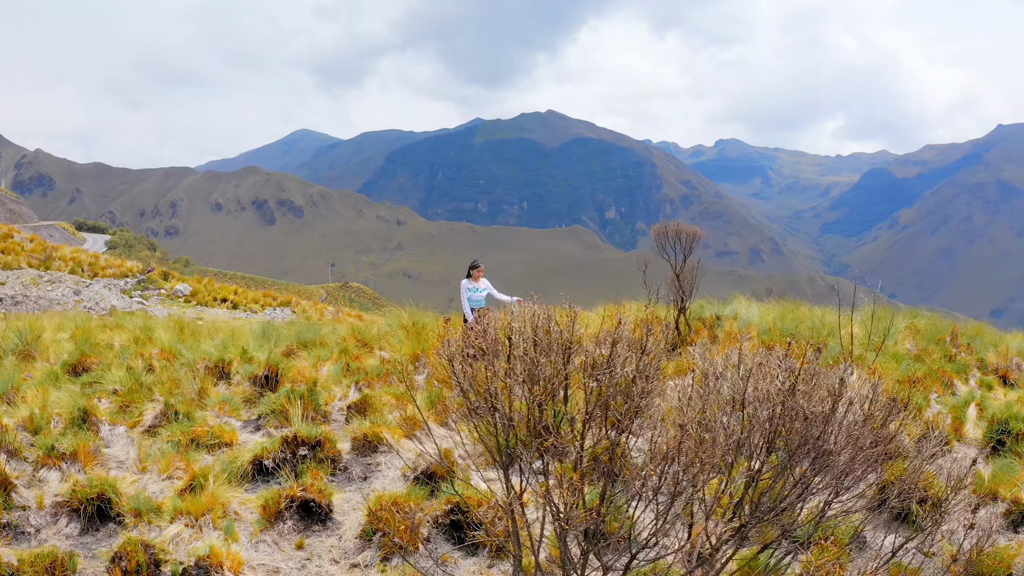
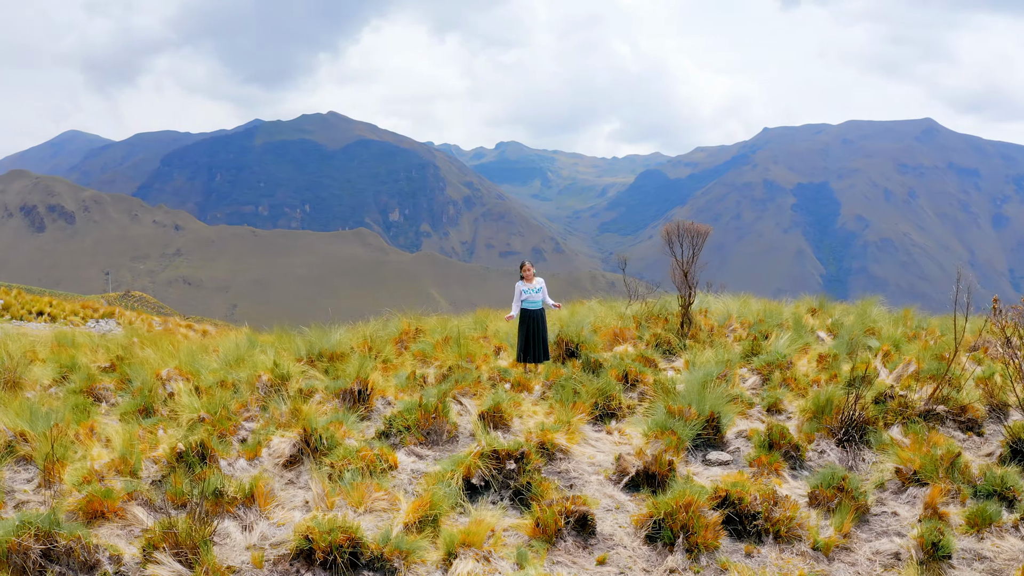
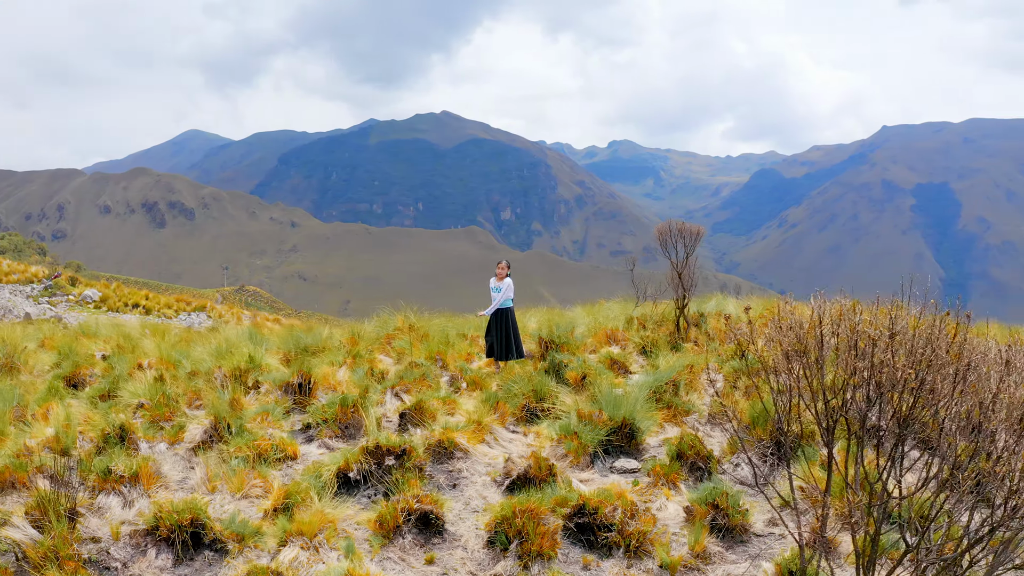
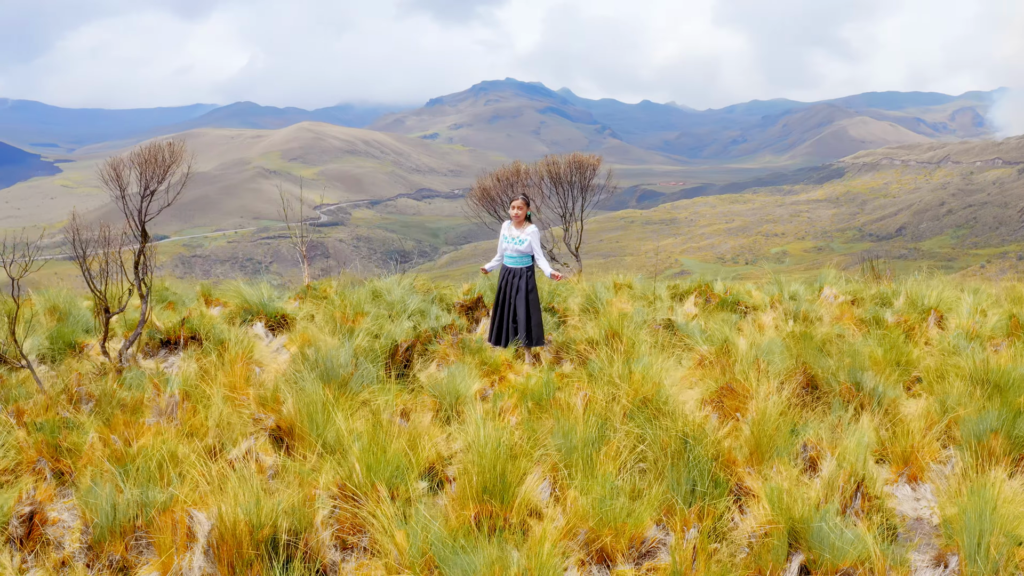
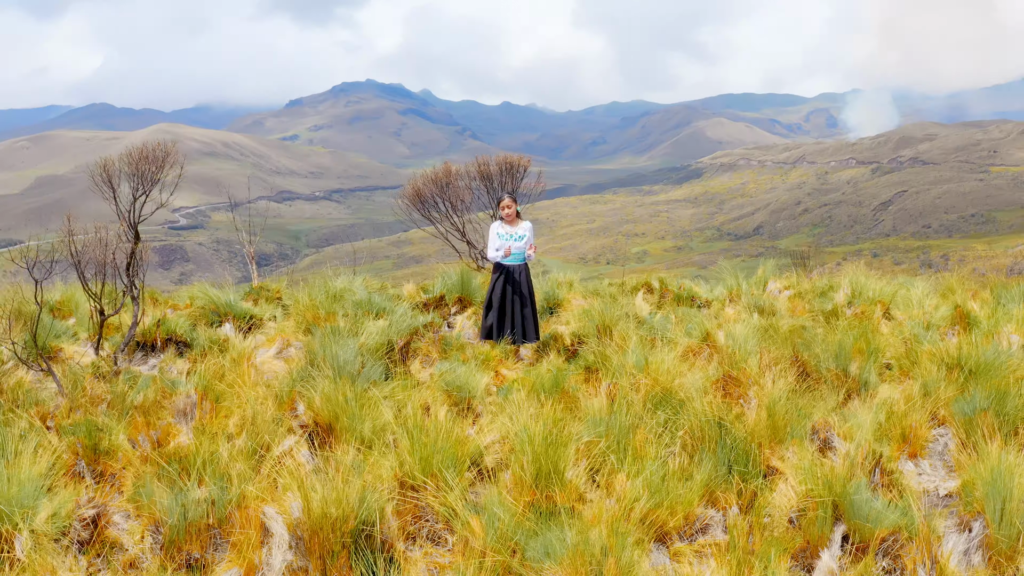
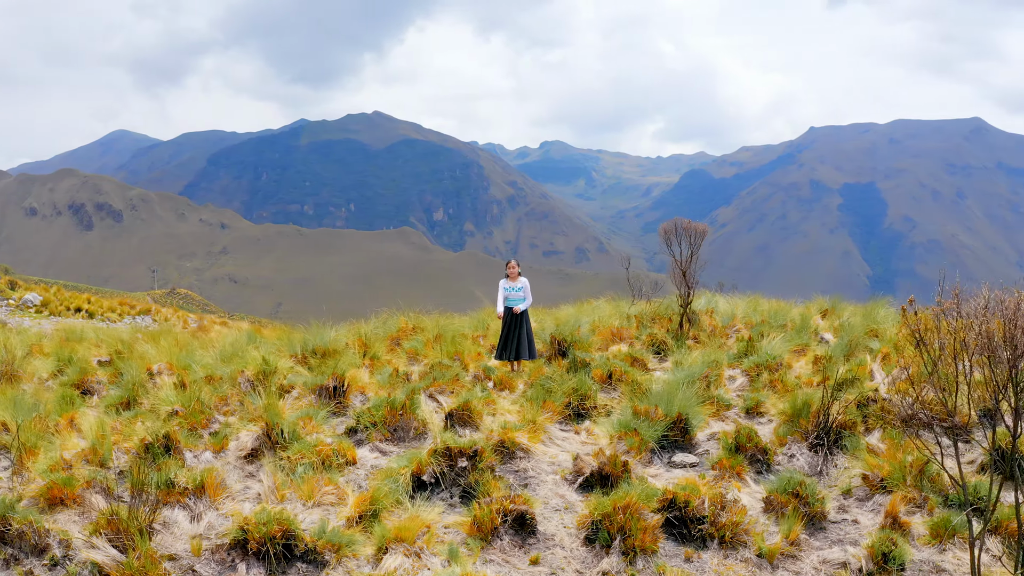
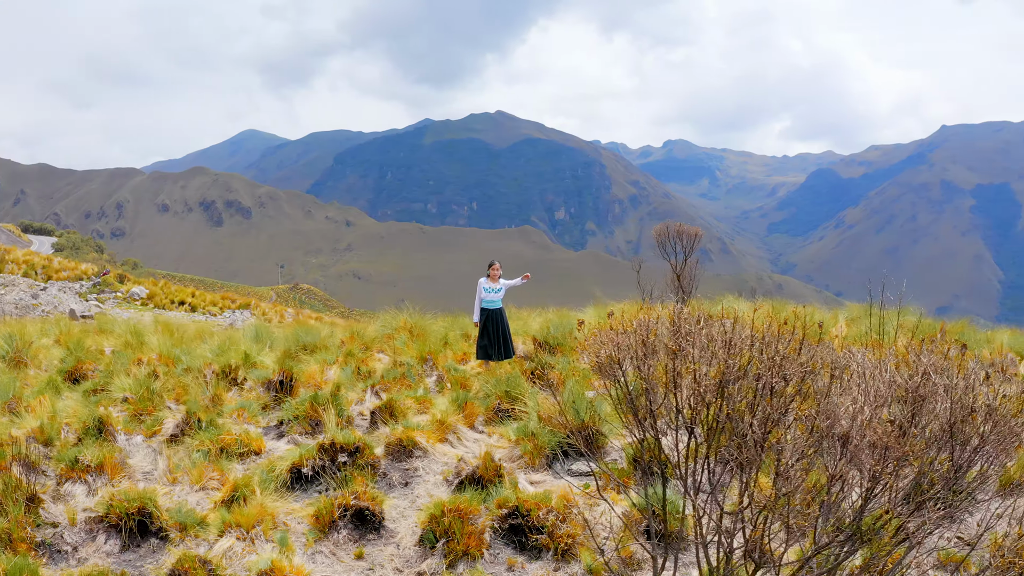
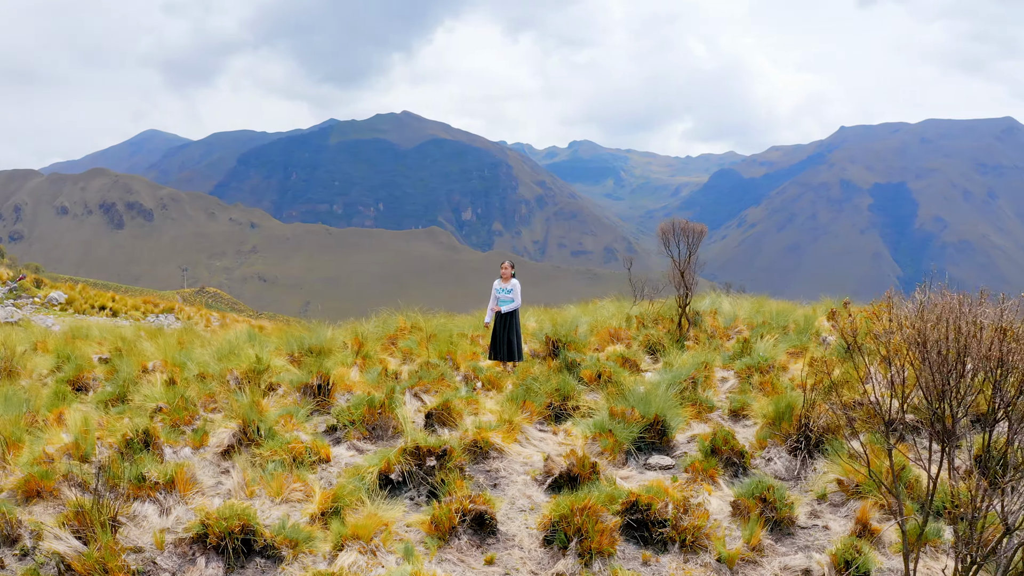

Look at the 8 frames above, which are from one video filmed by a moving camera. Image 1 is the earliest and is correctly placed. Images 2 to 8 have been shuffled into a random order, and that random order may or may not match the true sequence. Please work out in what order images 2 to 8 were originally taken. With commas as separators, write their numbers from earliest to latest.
7, 3, 8, 6, 2, 5, 4
